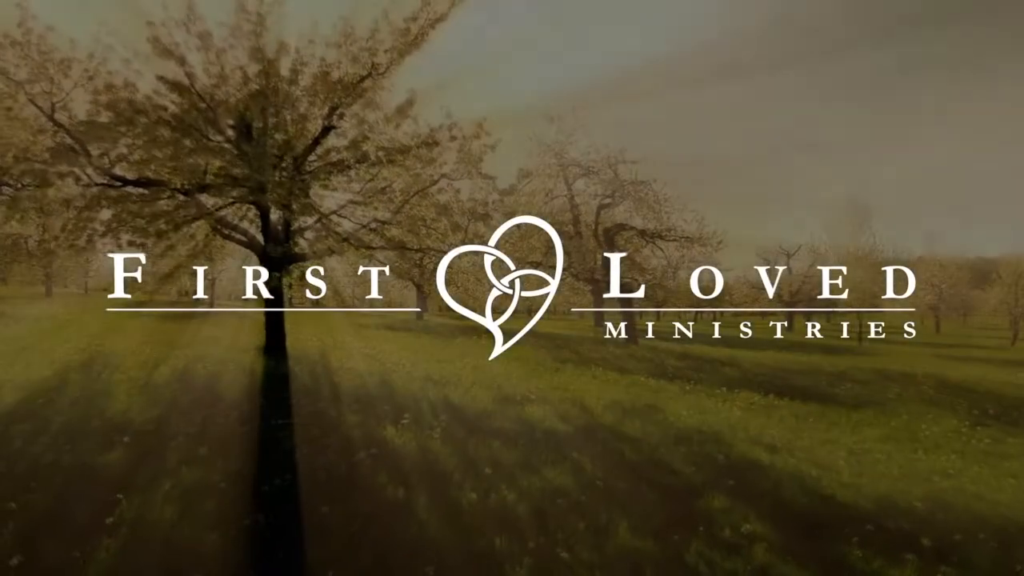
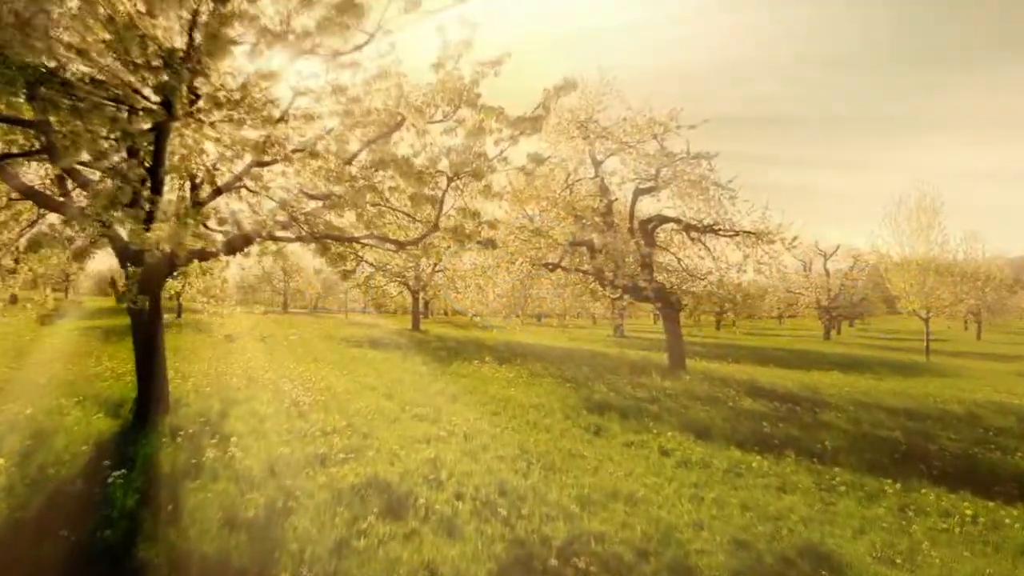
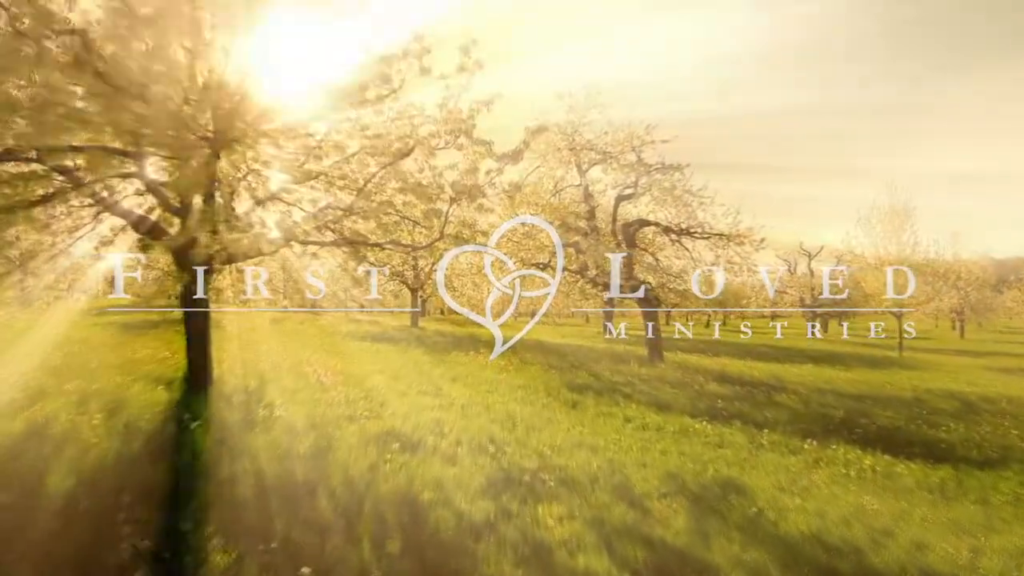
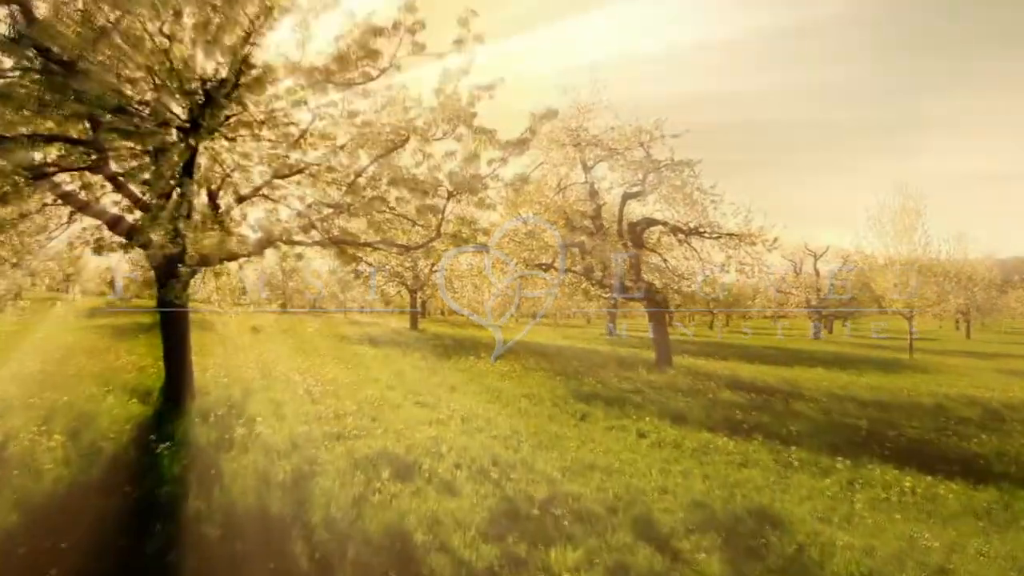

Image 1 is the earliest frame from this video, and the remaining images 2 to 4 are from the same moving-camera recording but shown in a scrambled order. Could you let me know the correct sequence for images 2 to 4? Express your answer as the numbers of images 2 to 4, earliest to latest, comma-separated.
3, 4, 2
